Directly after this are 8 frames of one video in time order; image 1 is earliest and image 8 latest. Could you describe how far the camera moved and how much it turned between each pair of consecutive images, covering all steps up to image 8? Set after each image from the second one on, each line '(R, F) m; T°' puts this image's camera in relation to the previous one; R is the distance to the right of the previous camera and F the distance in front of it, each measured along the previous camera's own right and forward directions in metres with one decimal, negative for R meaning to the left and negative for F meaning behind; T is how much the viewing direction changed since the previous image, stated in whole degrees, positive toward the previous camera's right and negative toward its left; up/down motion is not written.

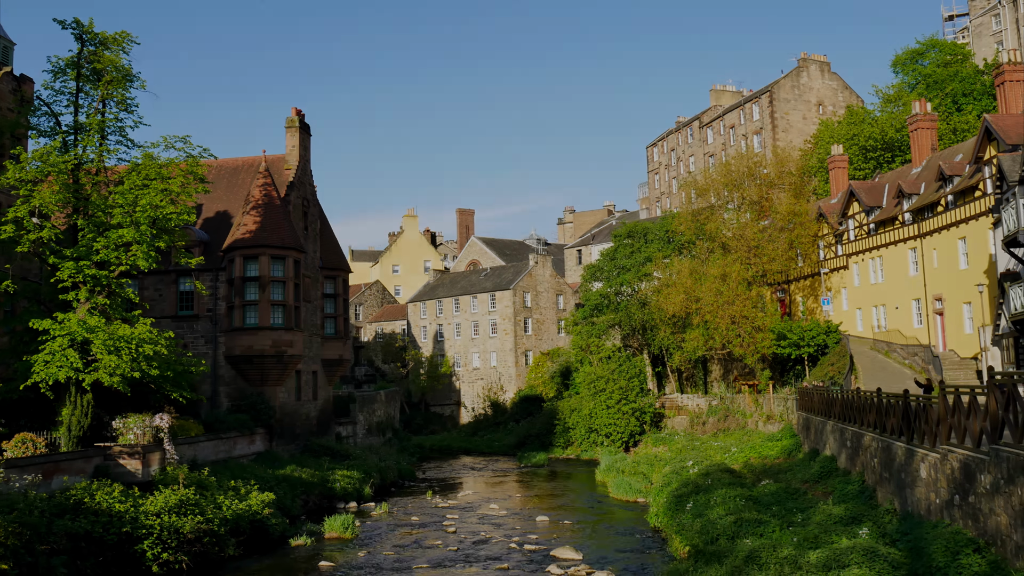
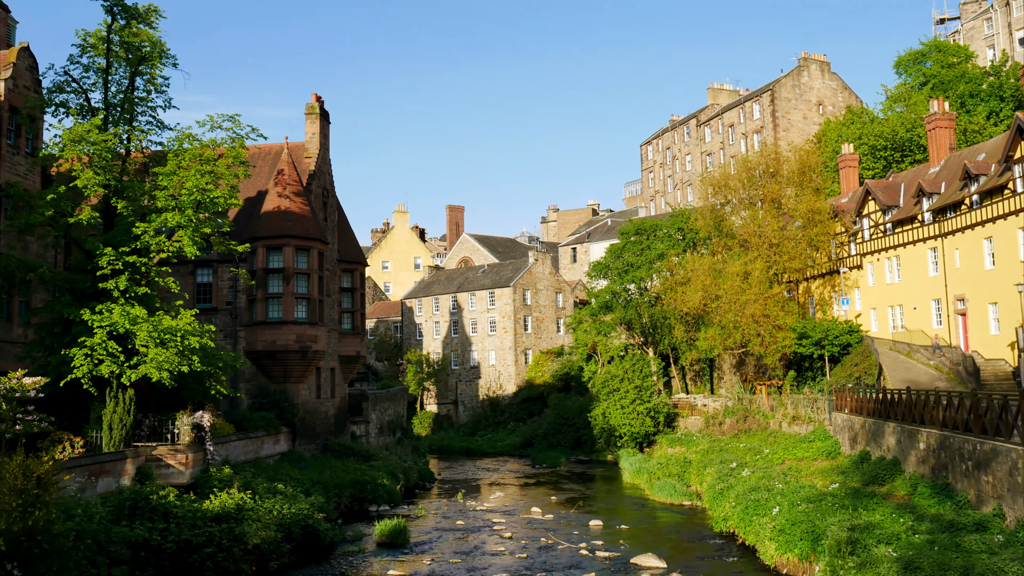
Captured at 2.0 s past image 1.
(-2.3, +1.2) m; +2°
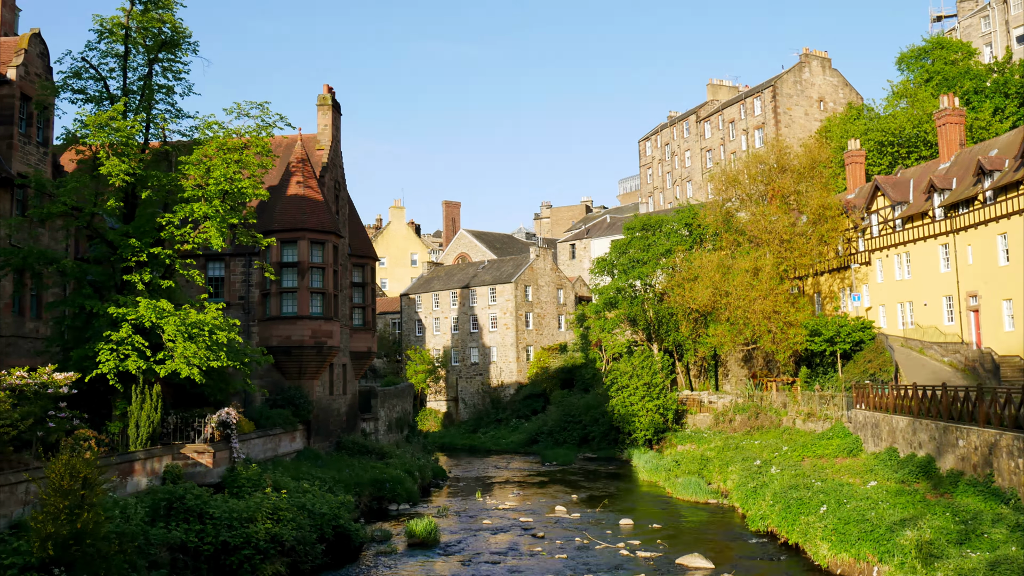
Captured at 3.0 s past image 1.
(-1.2, +0.5) m; +1°
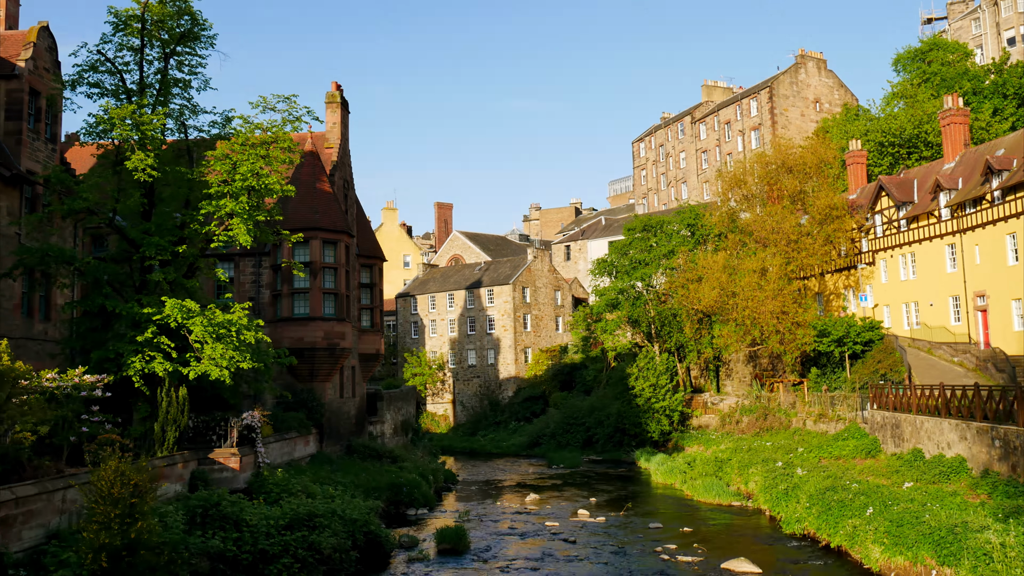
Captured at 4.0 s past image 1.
(-1.2, +0.5) m; +1°
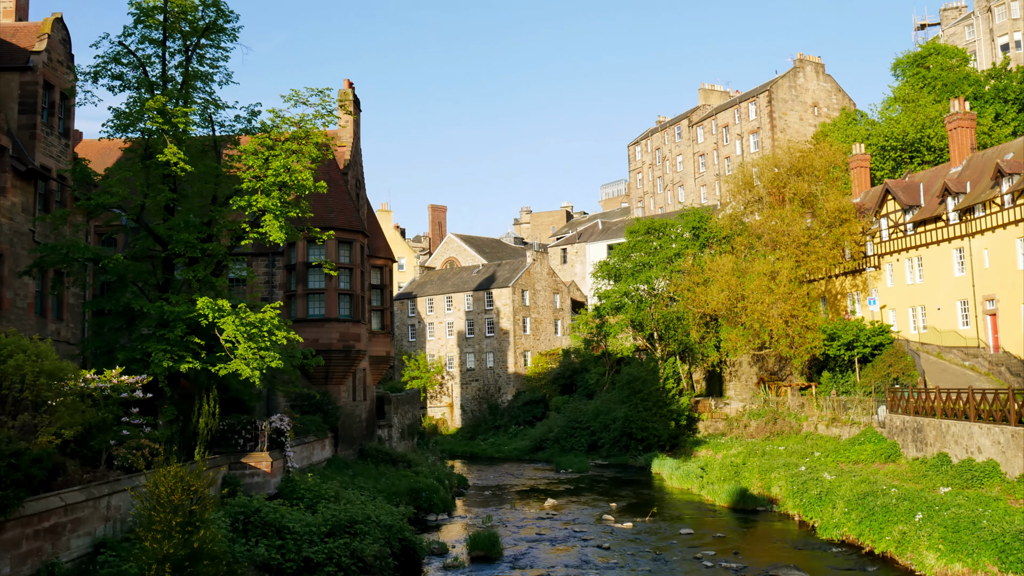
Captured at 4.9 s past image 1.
(-1.2, +0.5) m; +1°
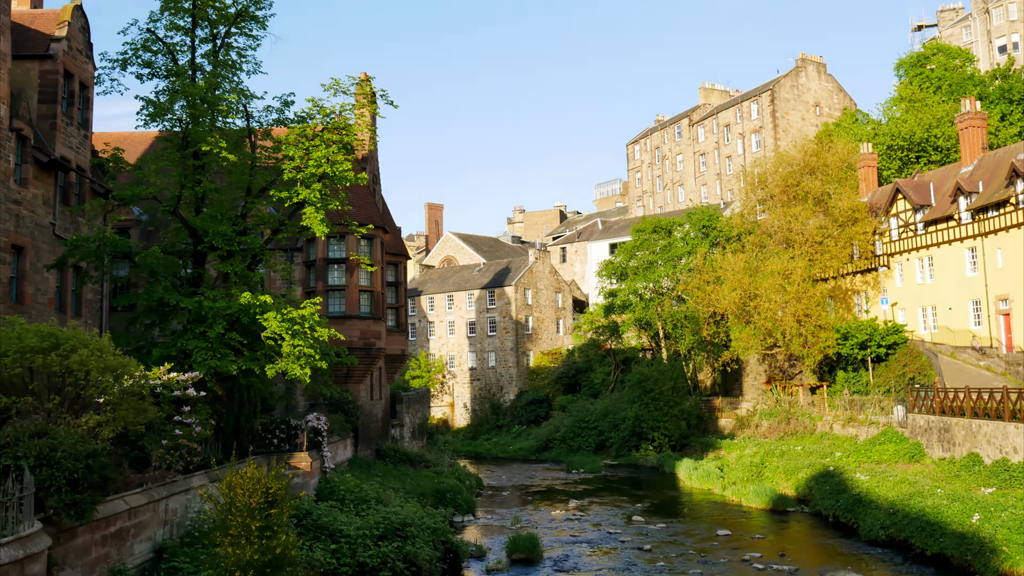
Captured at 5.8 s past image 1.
(-1.3, +0.5) m; +1°
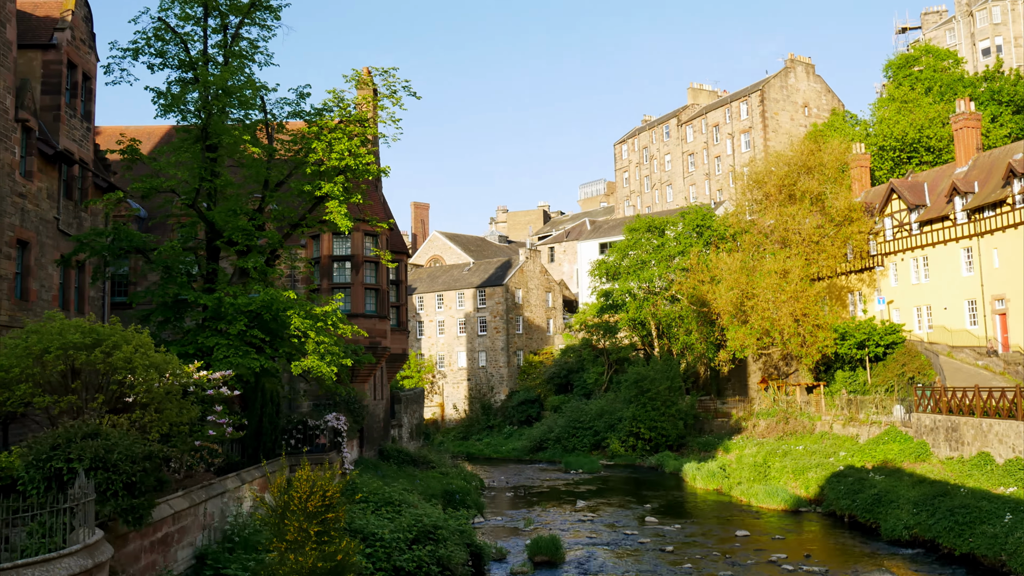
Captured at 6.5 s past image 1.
(-1.0, +0.4) m; +1°
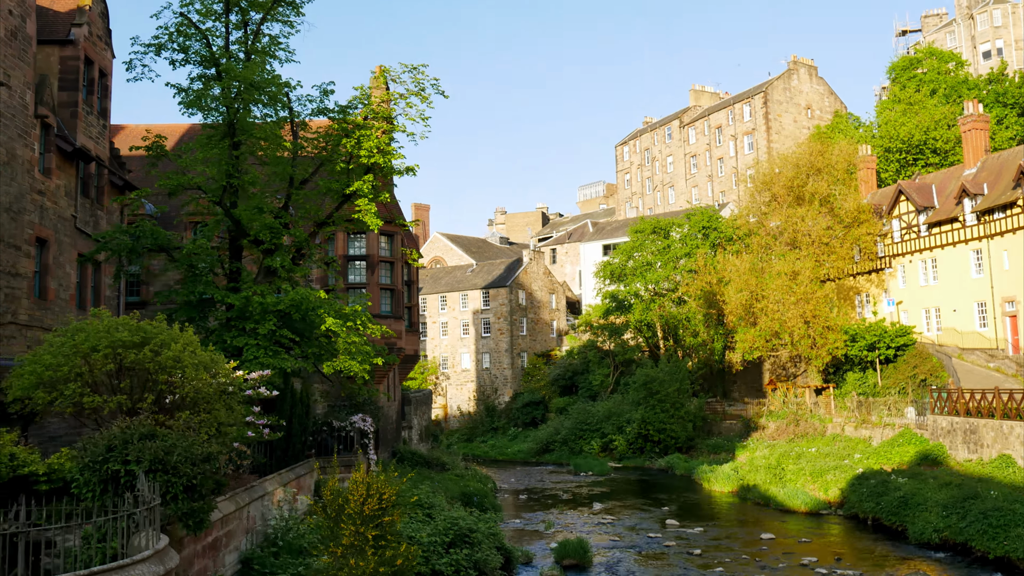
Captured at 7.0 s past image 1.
(-0.7, +0.3) m; 0°
